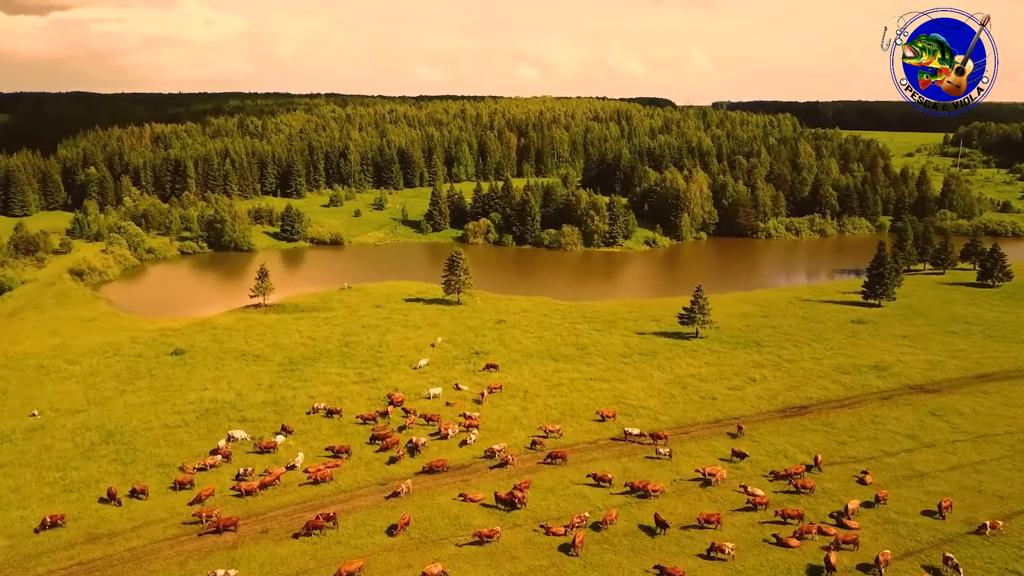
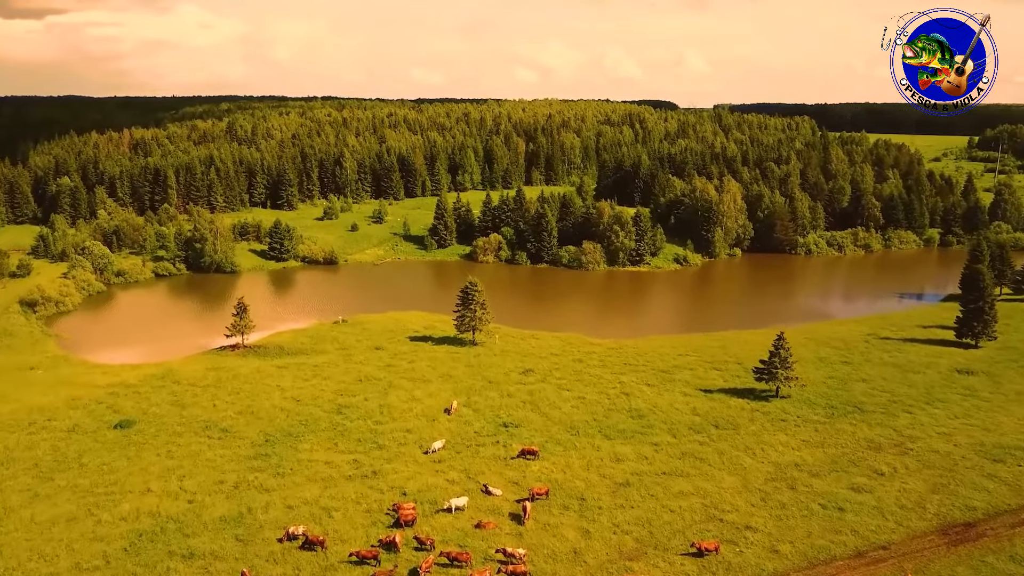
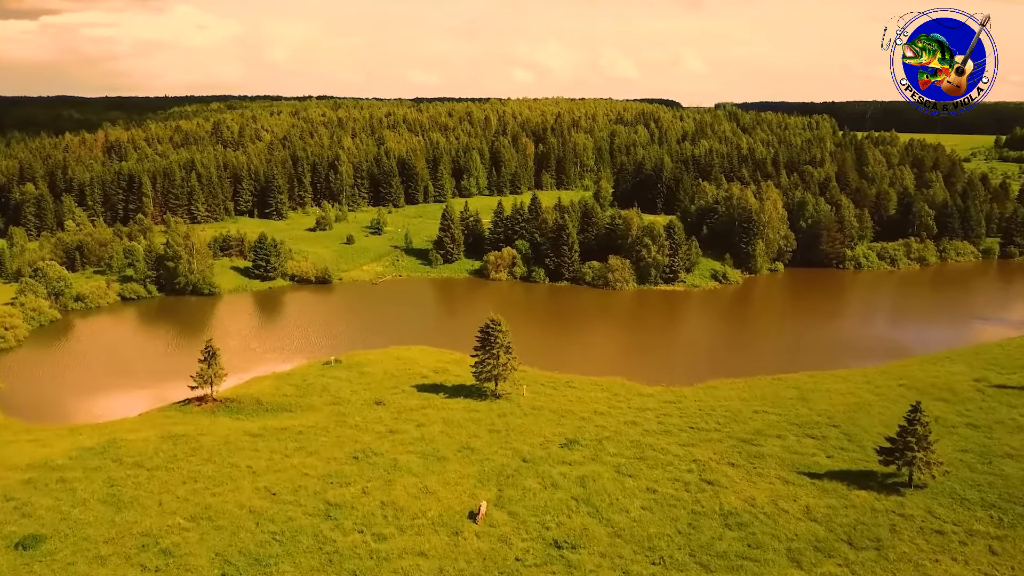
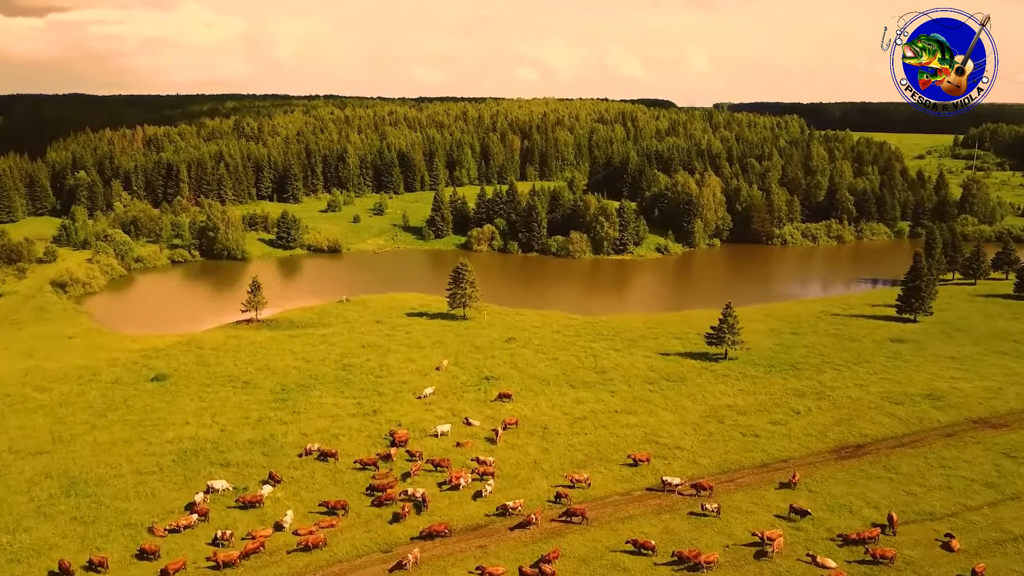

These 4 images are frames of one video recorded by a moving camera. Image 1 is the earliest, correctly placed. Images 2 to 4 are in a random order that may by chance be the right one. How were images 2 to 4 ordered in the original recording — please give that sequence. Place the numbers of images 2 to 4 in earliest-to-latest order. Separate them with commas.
4, 2, 3
